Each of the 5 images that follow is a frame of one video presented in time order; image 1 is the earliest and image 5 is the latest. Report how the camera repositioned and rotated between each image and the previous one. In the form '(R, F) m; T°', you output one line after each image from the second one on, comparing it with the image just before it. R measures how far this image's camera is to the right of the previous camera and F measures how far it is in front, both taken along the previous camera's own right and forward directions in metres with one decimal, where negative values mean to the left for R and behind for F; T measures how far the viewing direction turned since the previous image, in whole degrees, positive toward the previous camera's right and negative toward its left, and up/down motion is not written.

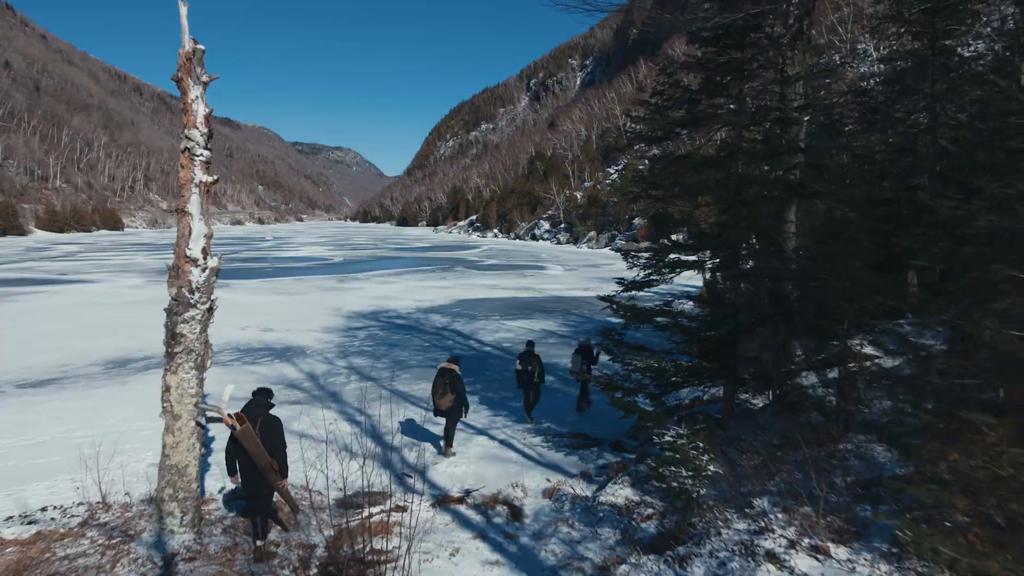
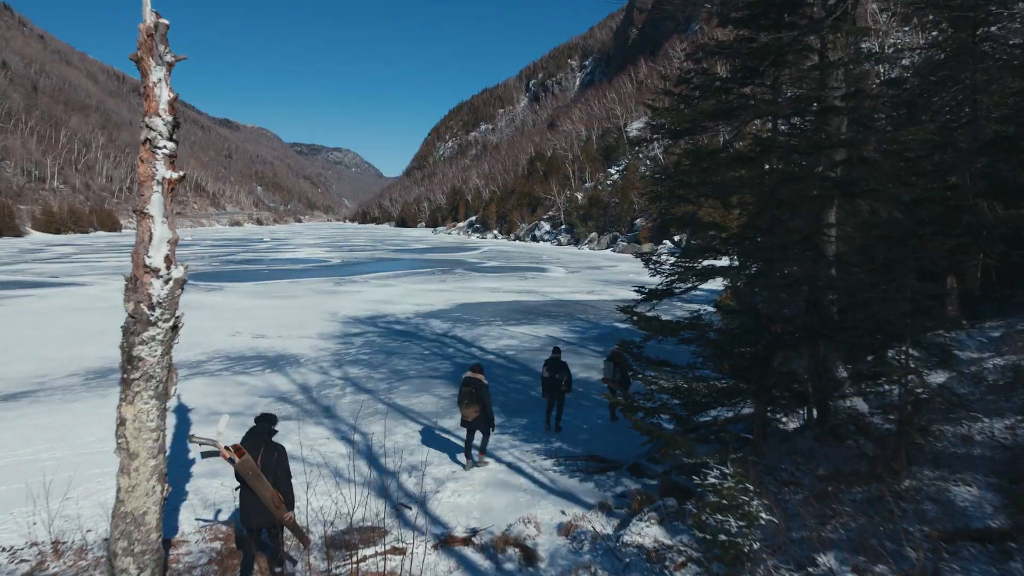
(-0.1, +0.5) m; 0°
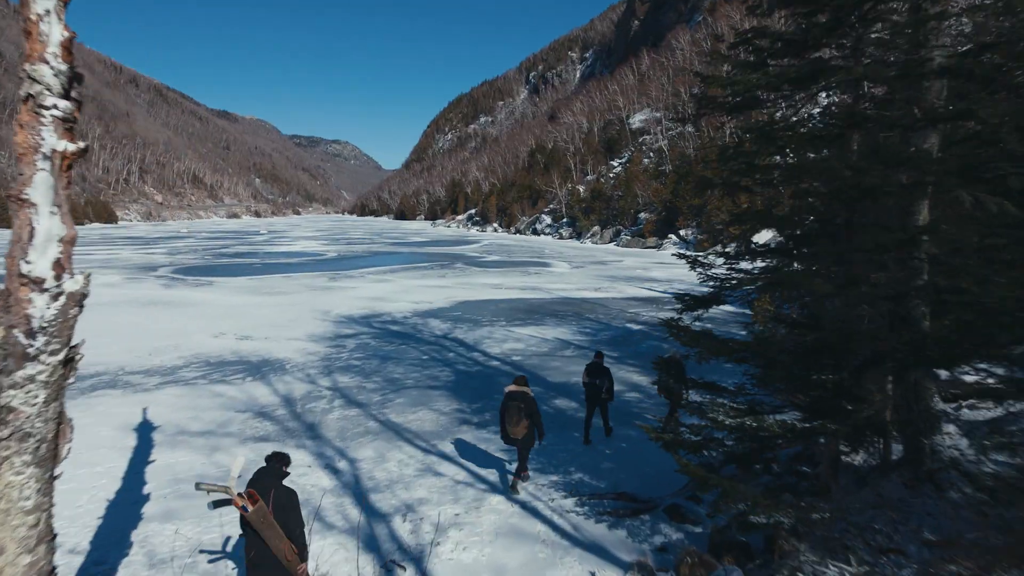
(-0.1, +0.9) m; 0°
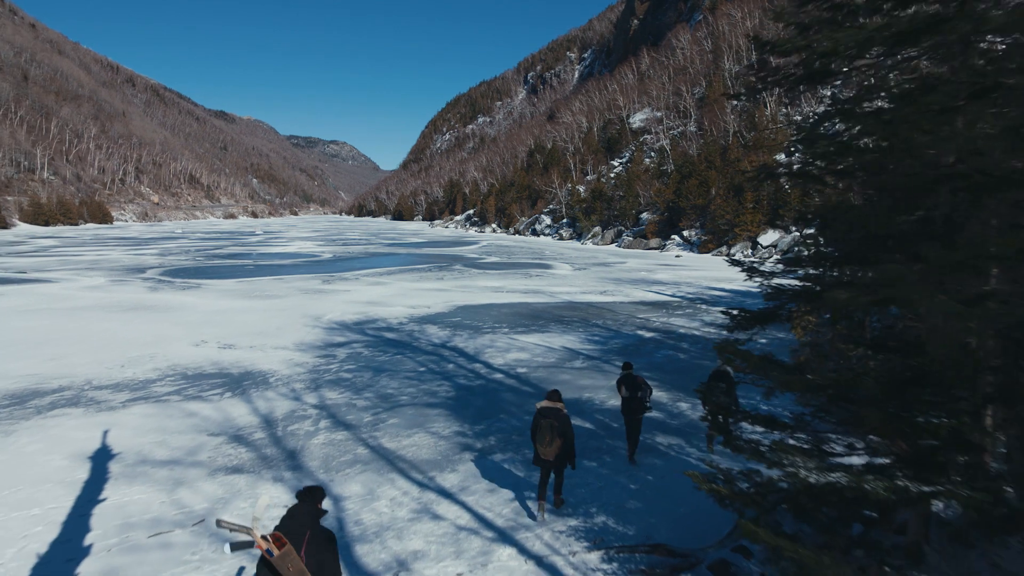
(-0.1, +0.8) m; 0°
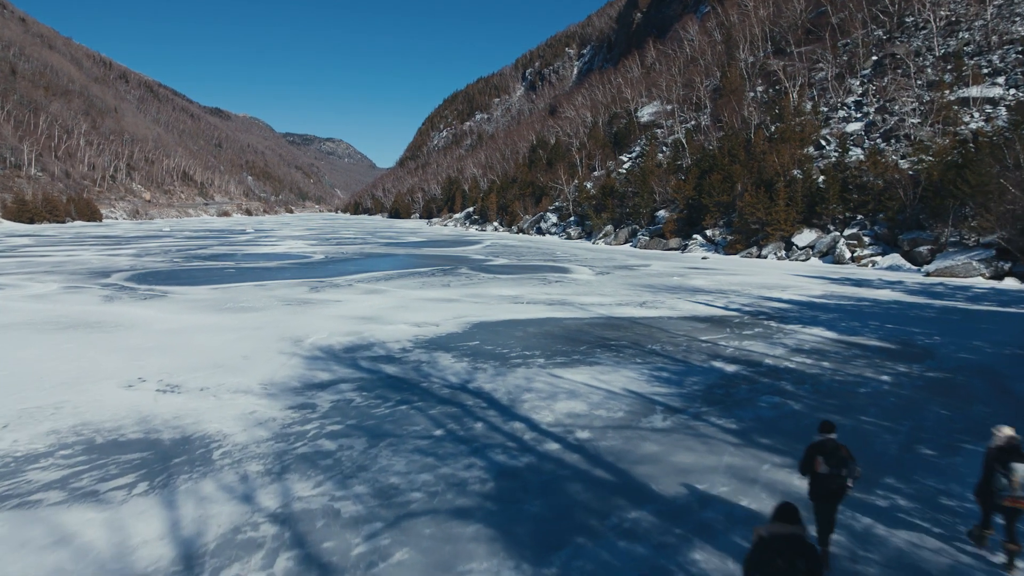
(-0.5, +2.8) m; 0°
